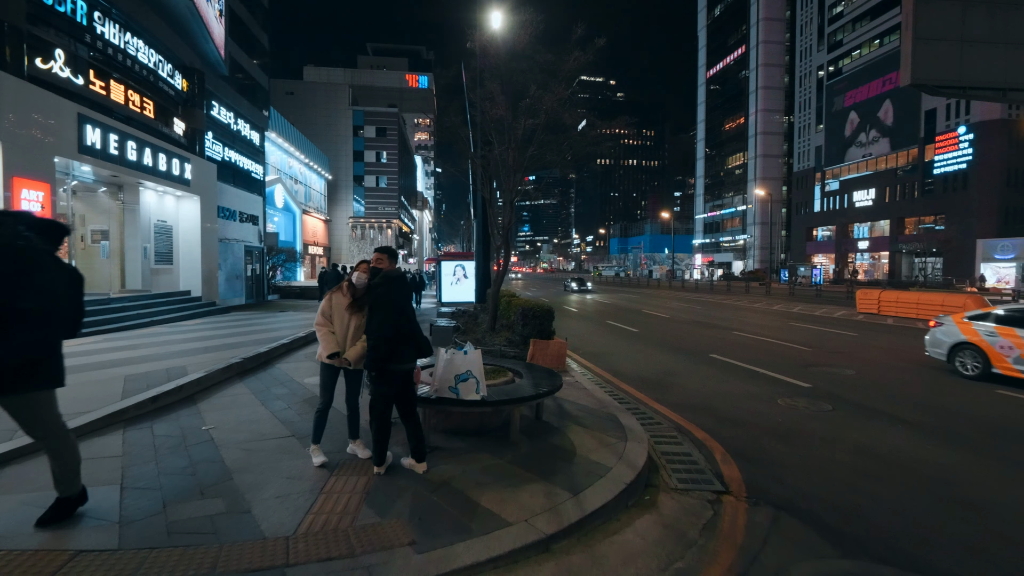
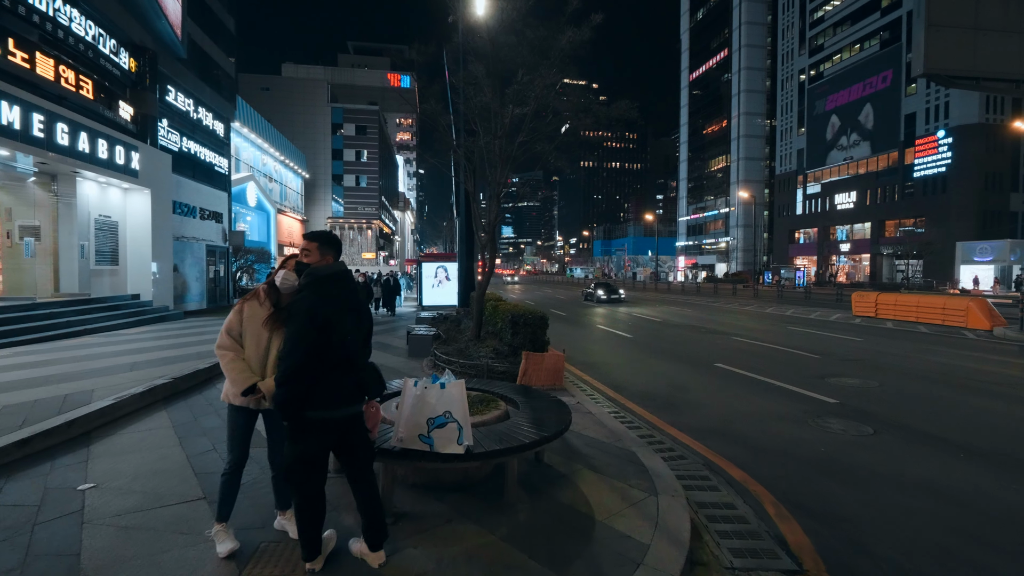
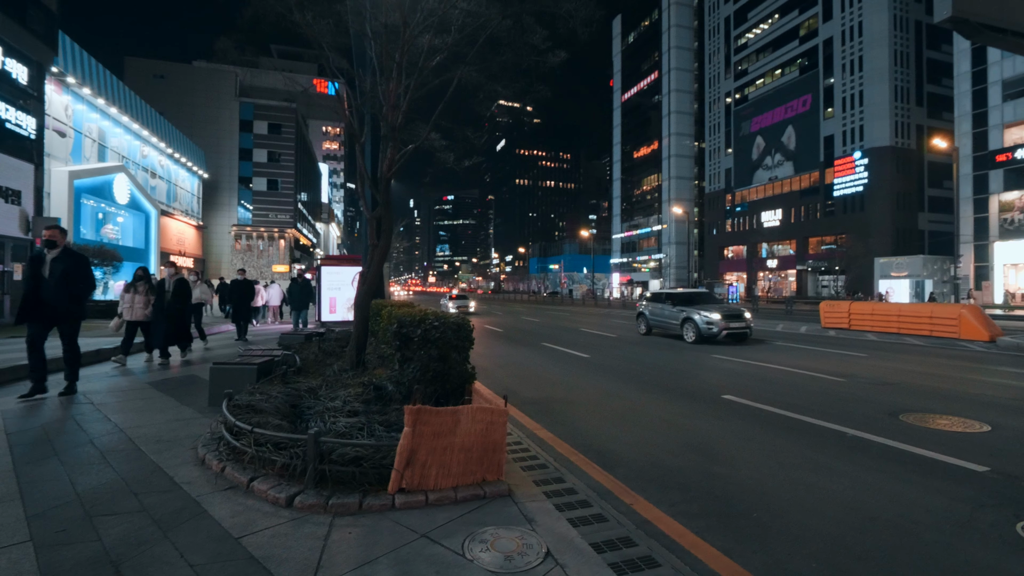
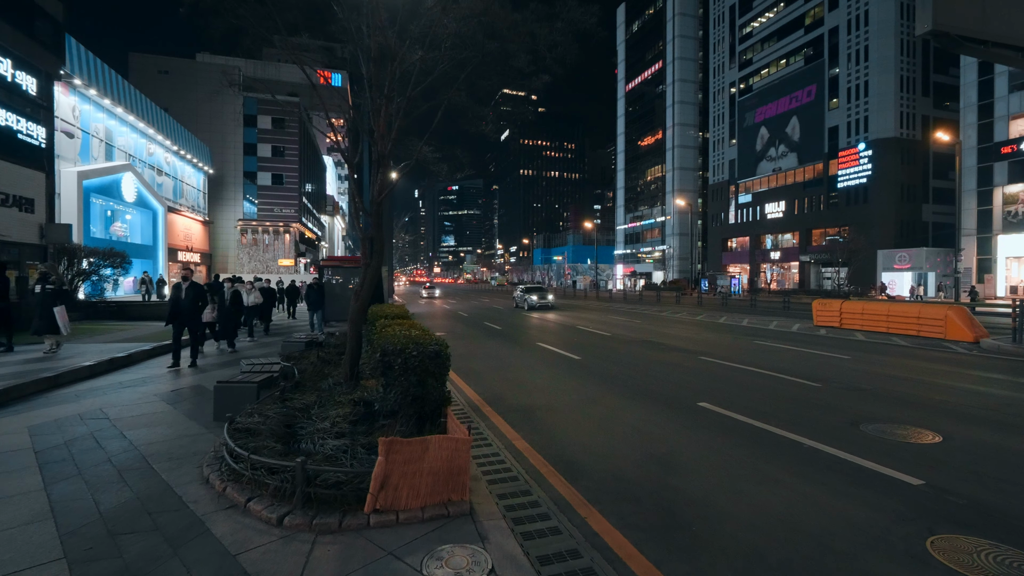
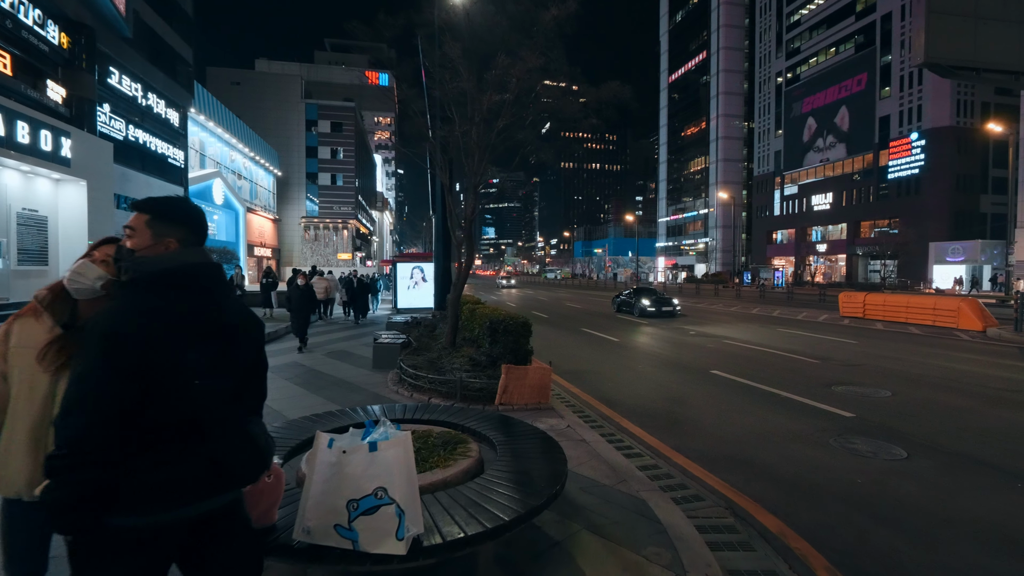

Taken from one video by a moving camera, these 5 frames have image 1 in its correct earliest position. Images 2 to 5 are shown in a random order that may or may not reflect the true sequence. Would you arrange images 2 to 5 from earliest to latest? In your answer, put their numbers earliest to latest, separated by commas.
2, 5, 4, 3
